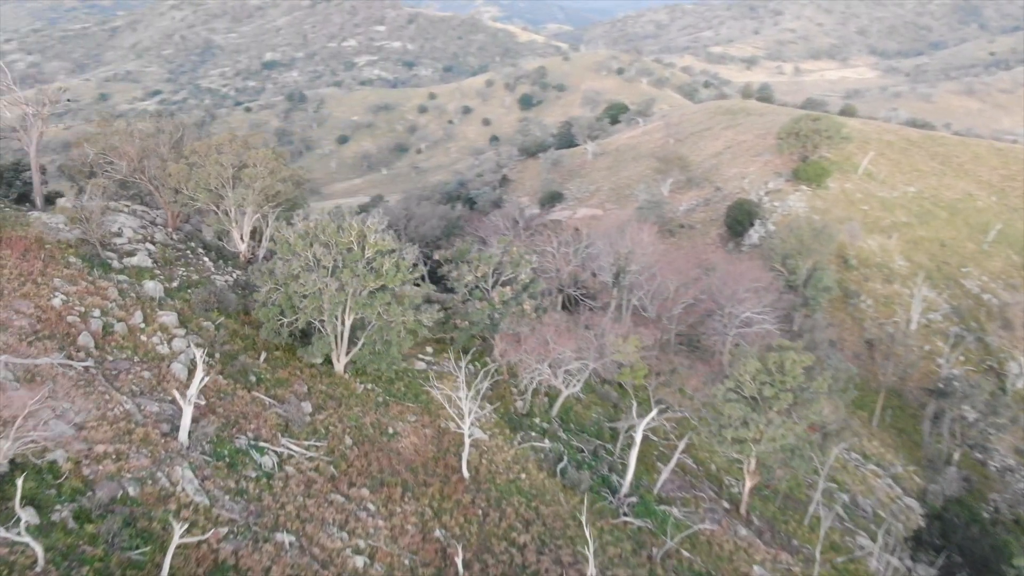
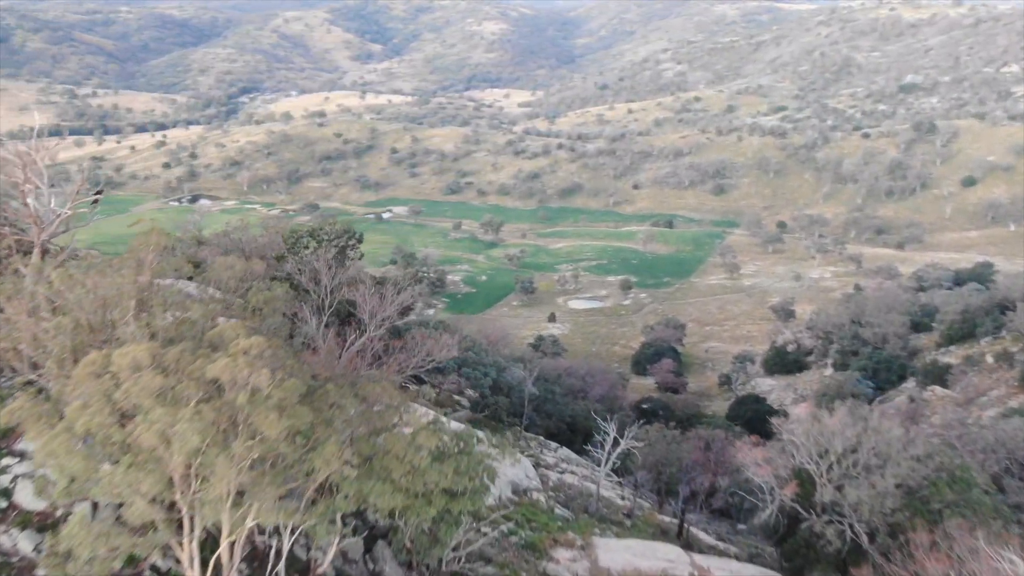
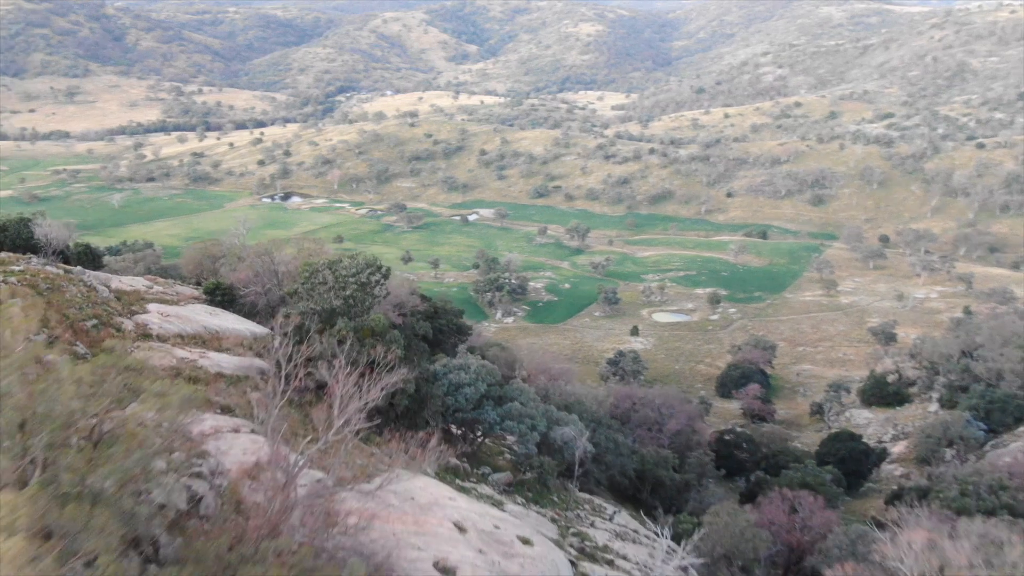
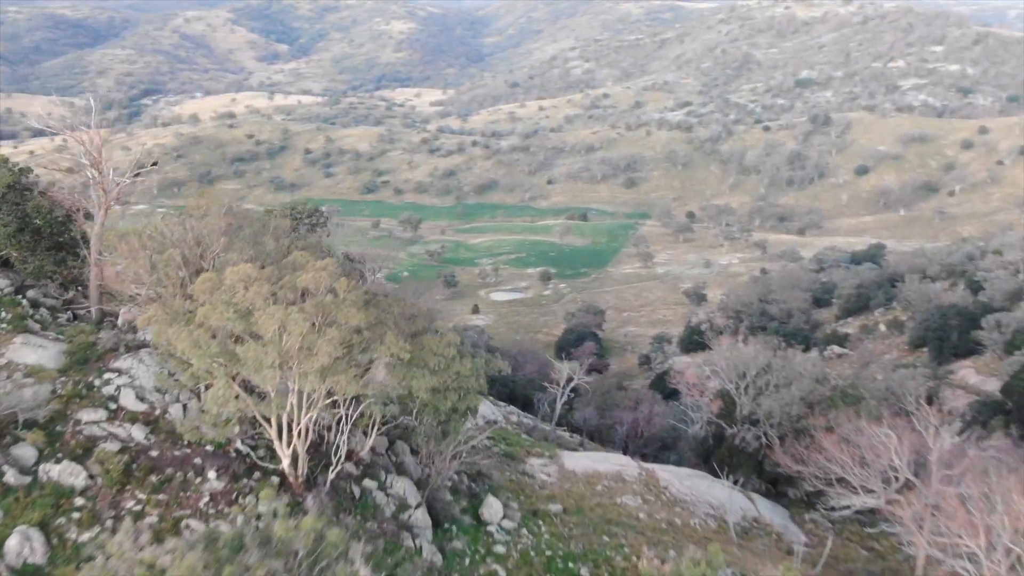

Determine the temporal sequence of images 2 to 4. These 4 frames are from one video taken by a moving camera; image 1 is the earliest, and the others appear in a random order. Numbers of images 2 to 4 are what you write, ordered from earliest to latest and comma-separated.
4, 2, 3
